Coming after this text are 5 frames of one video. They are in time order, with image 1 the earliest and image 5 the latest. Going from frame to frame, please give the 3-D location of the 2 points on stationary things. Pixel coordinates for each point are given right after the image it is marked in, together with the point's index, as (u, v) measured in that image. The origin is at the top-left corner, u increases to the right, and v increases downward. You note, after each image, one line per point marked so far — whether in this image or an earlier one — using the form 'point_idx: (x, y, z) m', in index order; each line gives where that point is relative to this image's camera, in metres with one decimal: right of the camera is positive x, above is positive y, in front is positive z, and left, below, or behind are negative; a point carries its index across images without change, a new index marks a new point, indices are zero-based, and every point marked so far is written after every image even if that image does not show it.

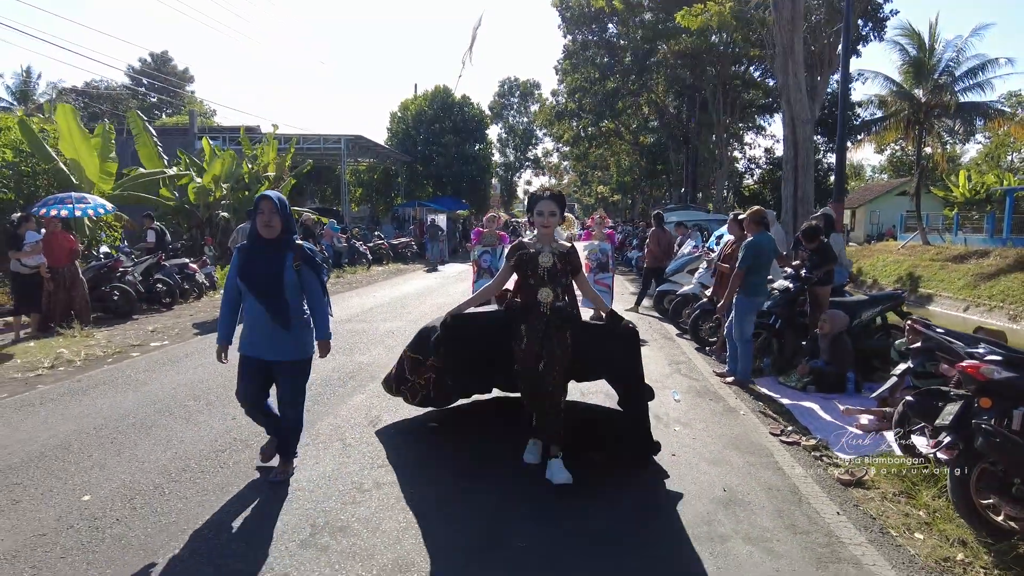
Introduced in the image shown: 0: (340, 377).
0: (-1.8, -0.9, +7.0) m
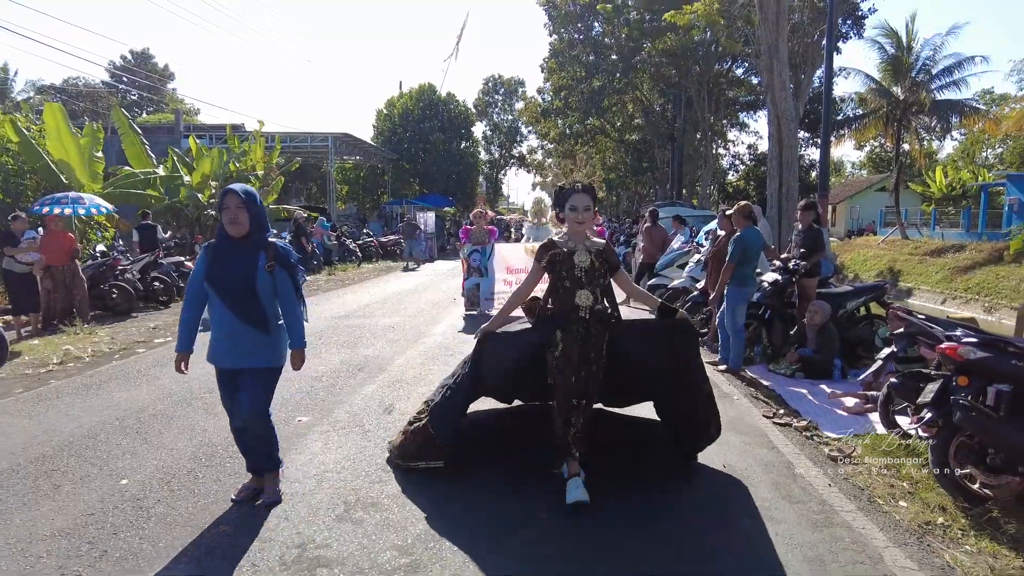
0: (-1.8, -0.9, +7.3) m
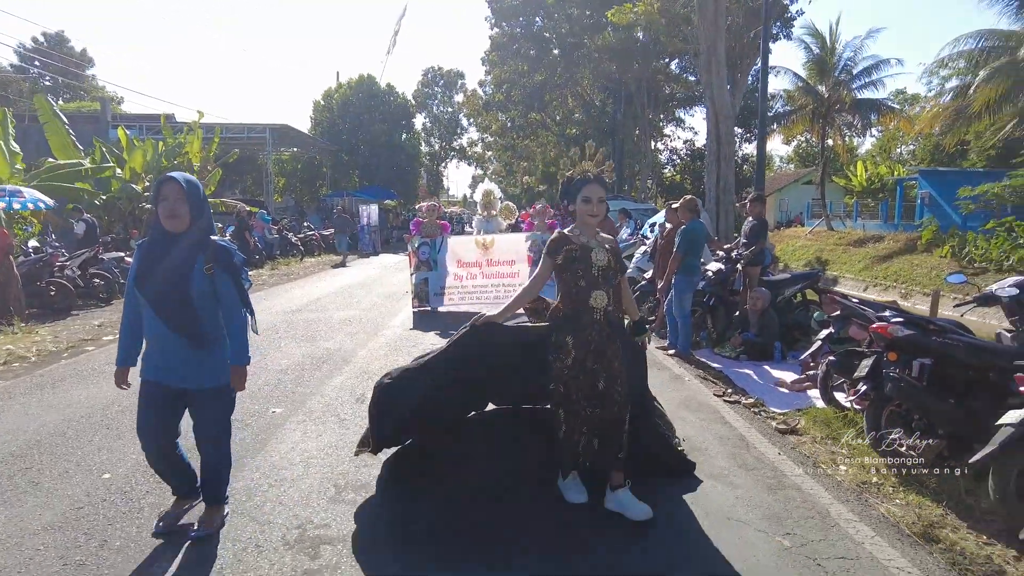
0: (-2.2, -0.8, +7.4) m
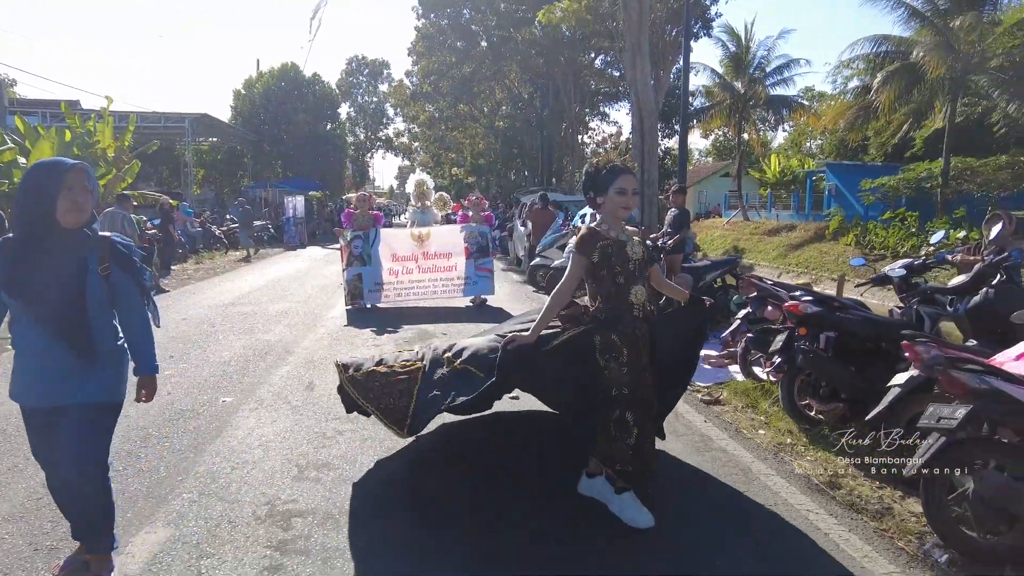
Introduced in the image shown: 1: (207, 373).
0: (-2.8, -0.7, +7.4) m
1: (-2.9, -0.8, +6.4) m
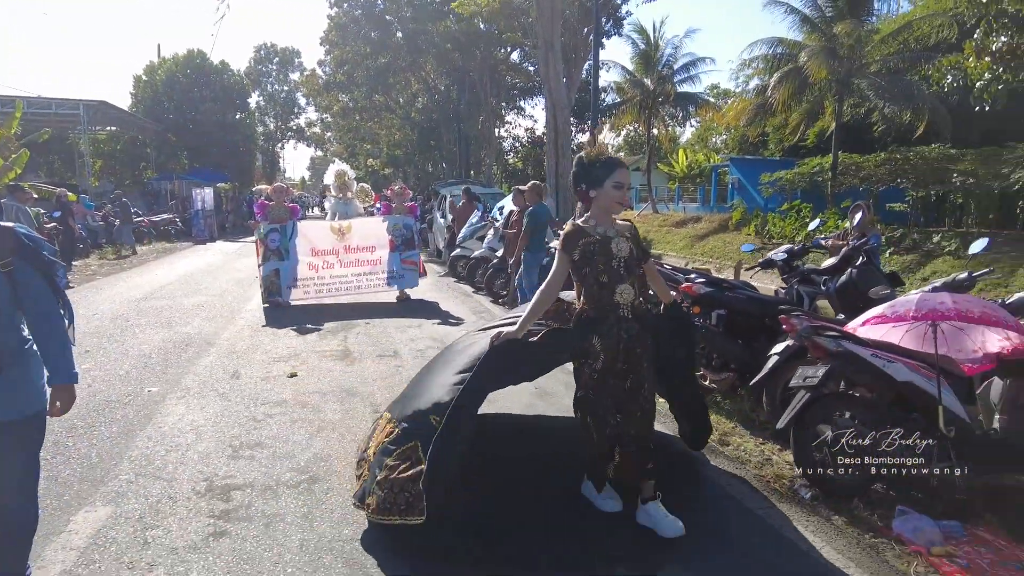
0: (-3.7, -0.6, +7.4) m
1: (-3.6, -0.7, +6.3) m
